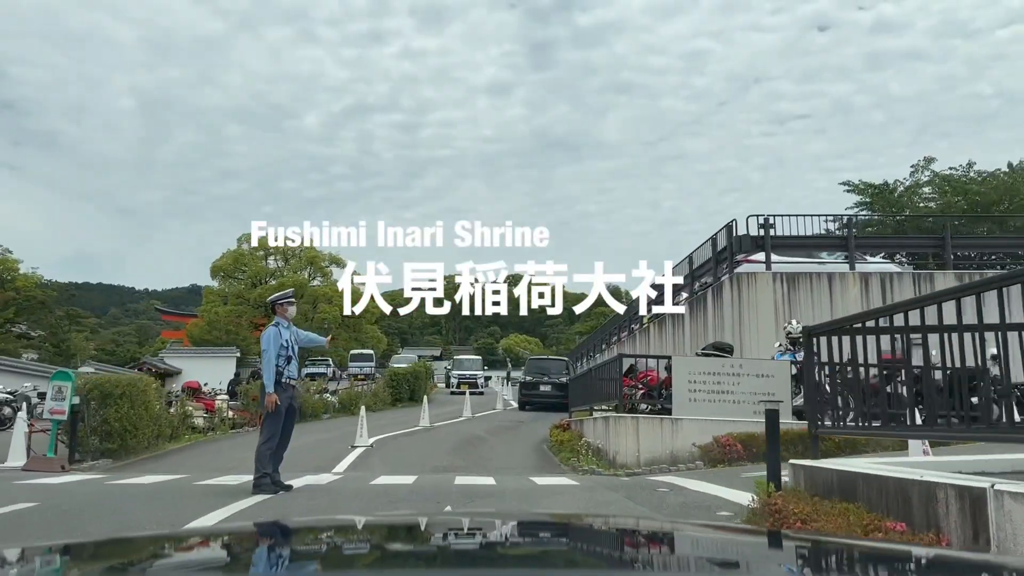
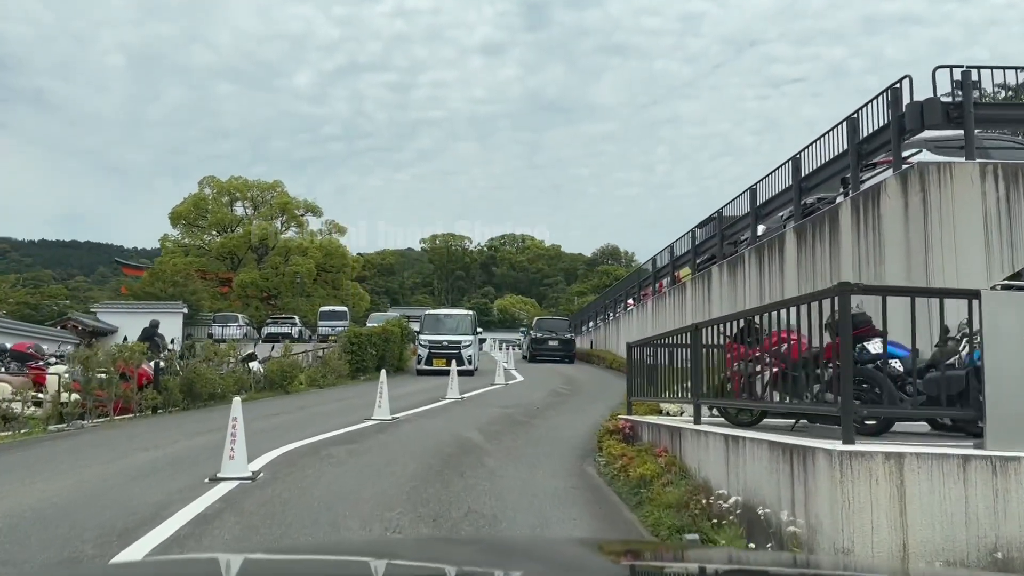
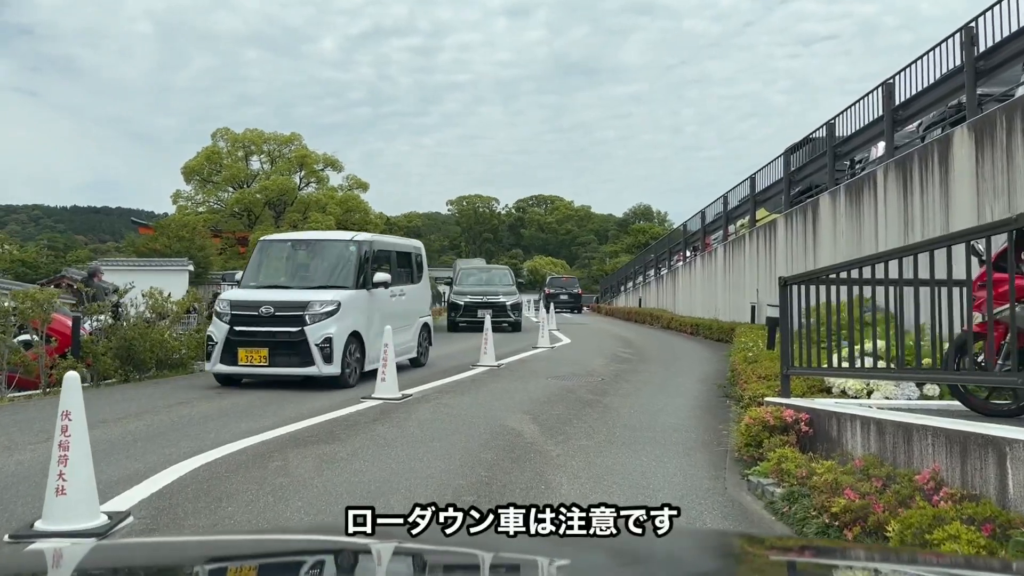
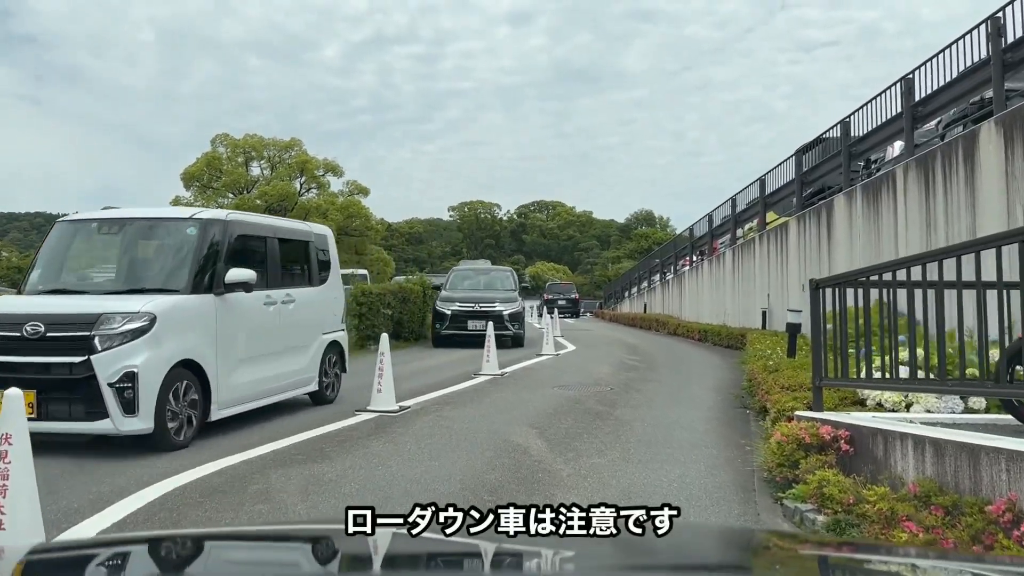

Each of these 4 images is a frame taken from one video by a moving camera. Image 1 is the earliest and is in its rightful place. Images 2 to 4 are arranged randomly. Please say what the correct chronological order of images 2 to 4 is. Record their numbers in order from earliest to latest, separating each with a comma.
2, 3, 4
